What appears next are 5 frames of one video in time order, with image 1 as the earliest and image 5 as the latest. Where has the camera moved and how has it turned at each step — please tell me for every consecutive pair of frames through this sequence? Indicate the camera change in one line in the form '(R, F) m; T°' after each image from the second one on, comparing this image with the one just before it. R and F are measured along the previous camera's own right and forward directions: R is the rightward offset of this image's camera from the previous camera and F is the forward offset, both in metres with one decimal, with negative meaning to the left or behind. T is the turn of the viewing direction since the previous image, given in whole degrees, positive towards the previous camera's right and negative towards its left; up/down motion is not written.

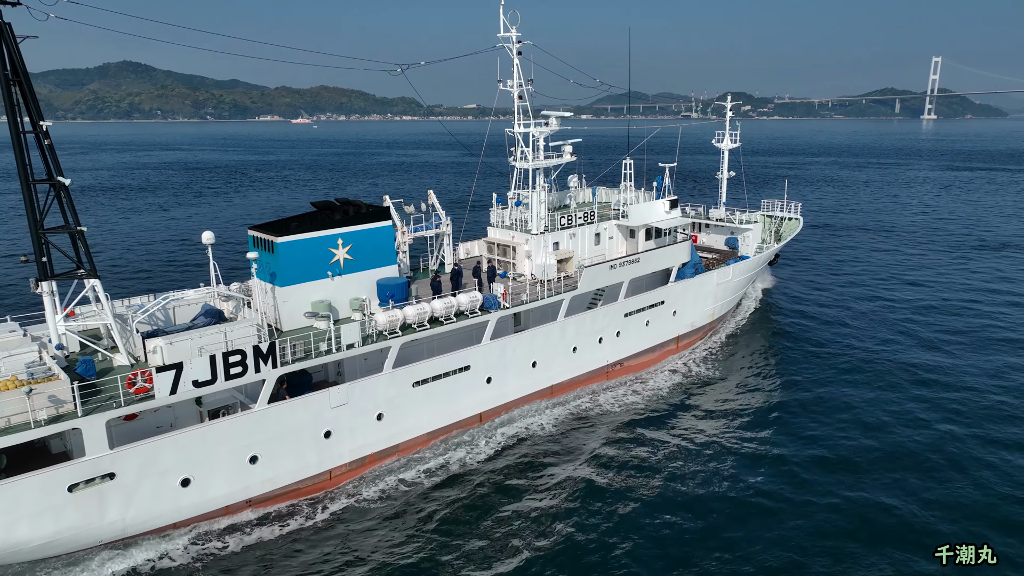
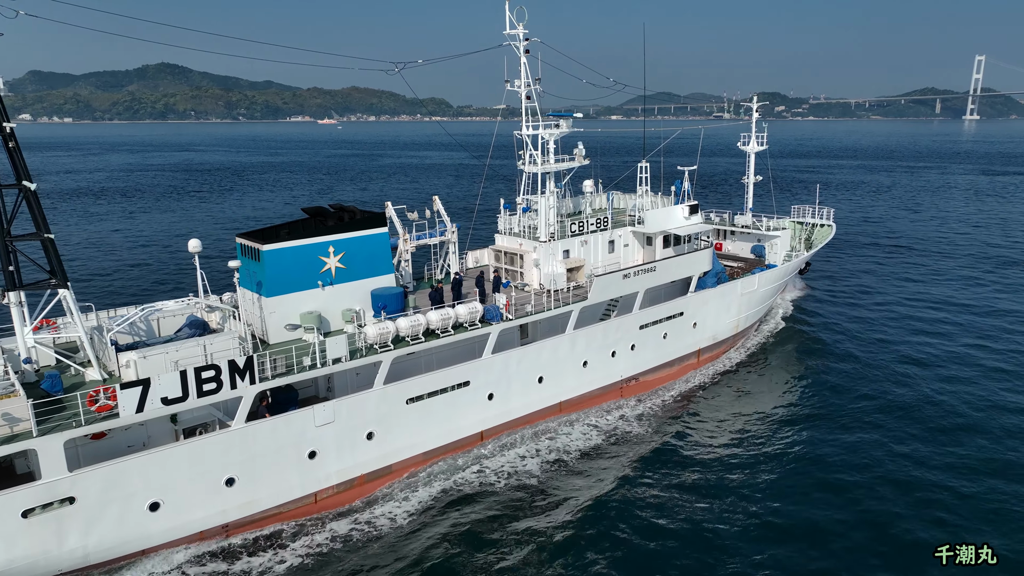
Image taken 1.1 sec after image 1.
(+0.7, +1.1) m; -2°
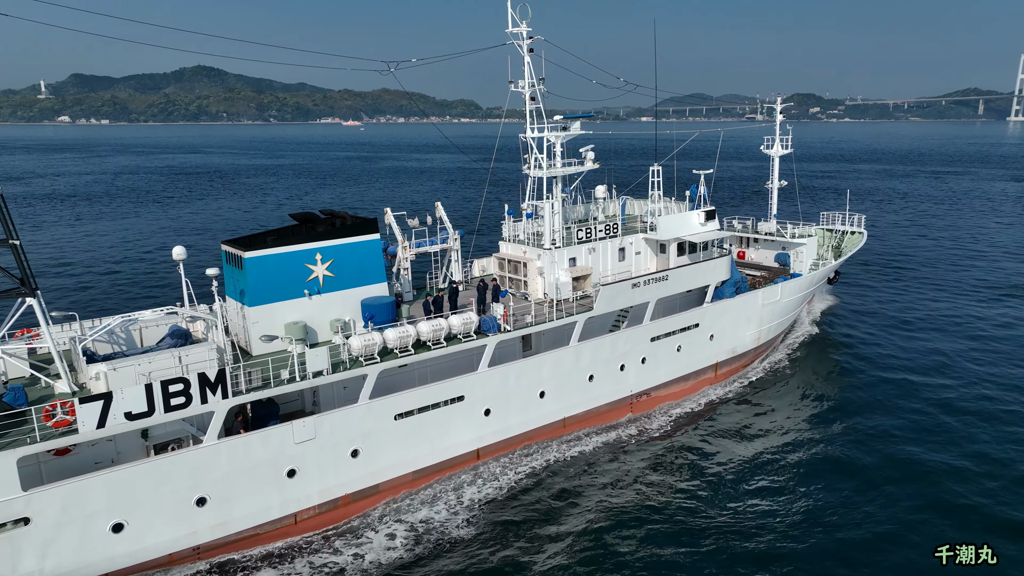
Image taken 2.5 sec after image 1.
(+0.8, +1.0) m; -2°
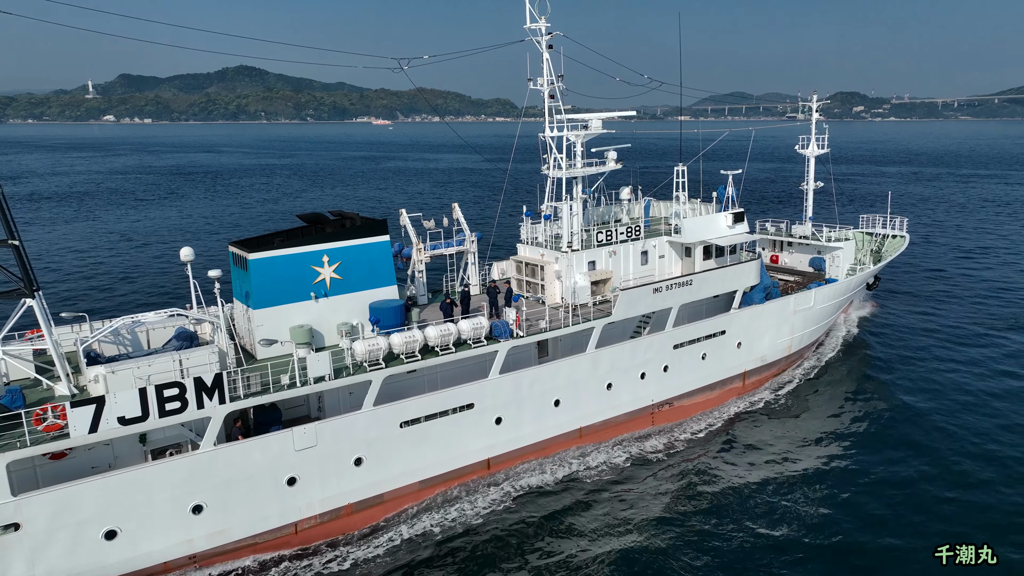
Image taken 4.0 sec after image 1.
(+0.5, +0.7) m; -3°
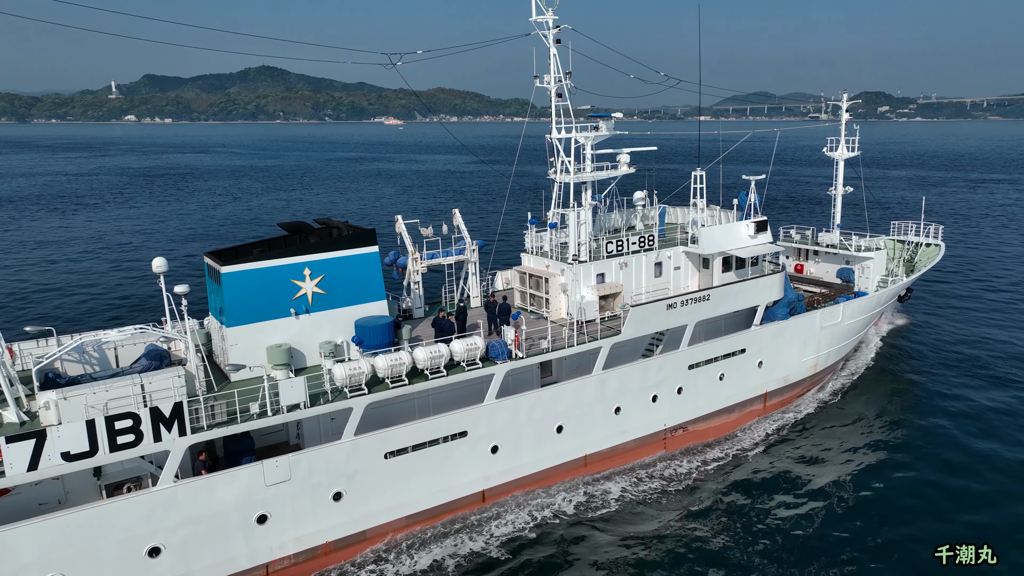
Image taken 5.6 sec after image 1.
(+0.5, +1.5) m; -2°
